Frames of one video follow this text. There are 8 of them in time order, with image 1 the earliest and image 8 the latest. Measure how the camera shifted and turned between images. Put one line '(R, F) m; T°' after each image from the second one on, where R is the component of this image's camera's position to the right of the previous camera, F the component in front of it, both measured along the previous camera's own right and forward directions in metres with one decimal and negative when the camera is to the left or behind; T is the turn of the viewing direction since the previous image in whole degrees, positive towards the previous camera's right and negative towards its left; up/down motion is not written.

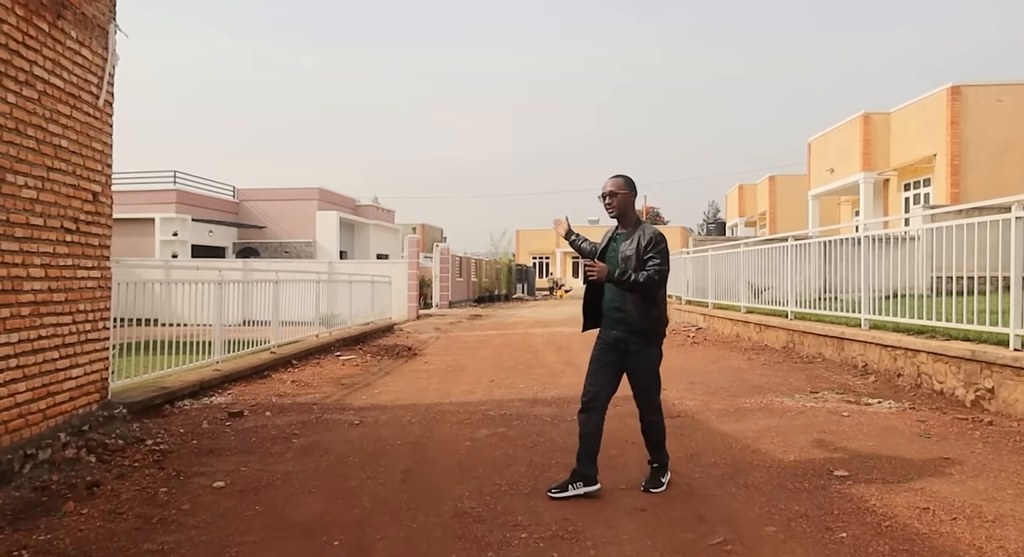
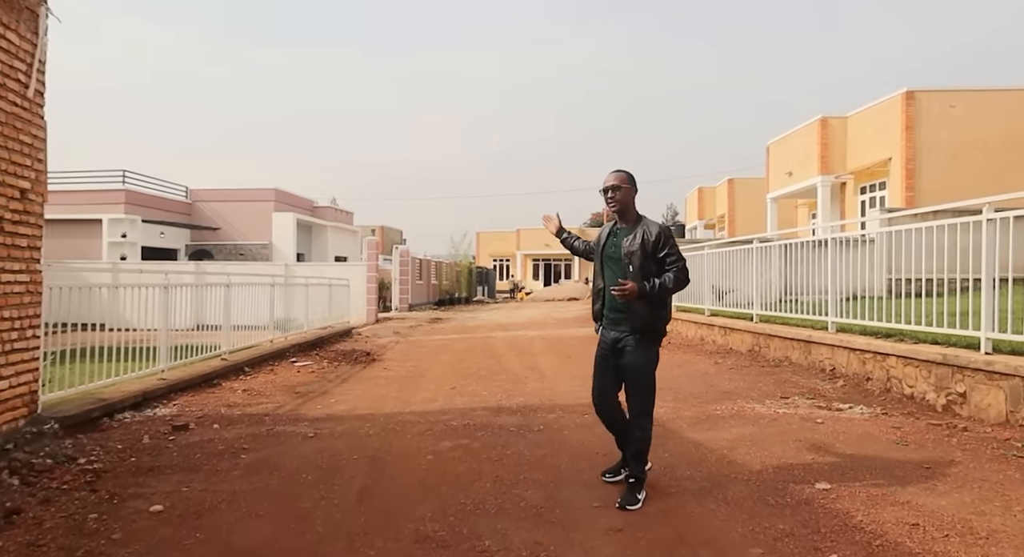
(0.0, +0.3) m; +3°
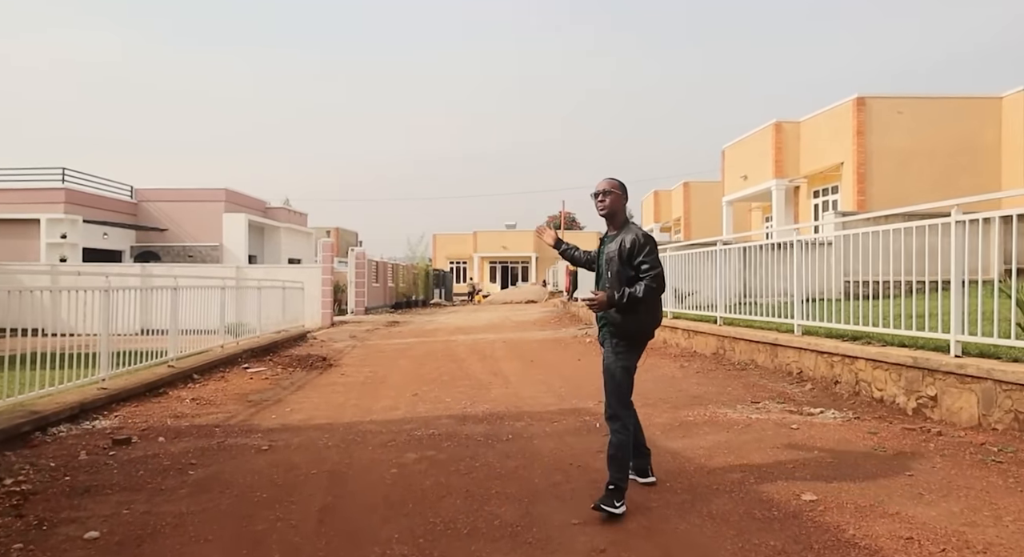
(-0.1, +0.2) m; +3°
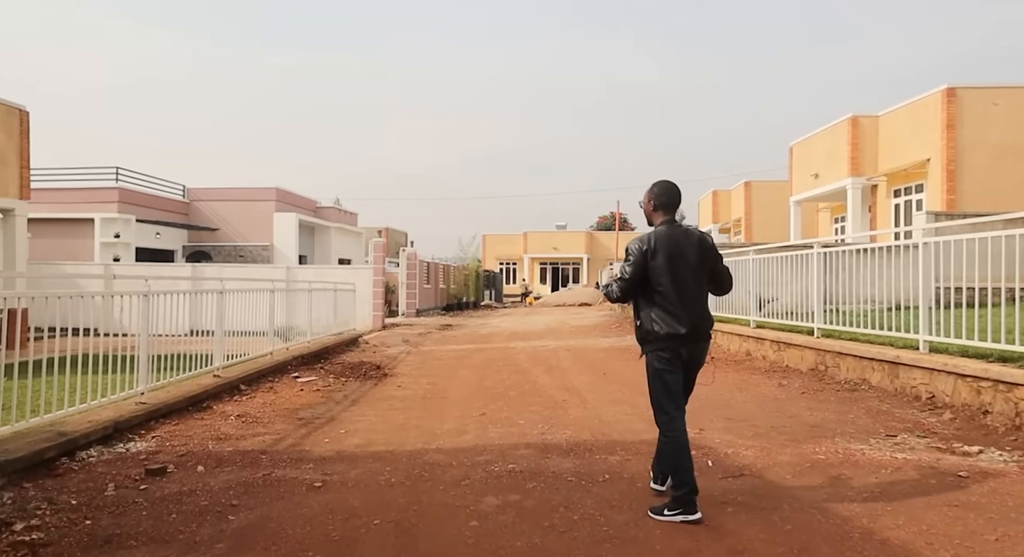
(-0.3, +0.9) m; -3°
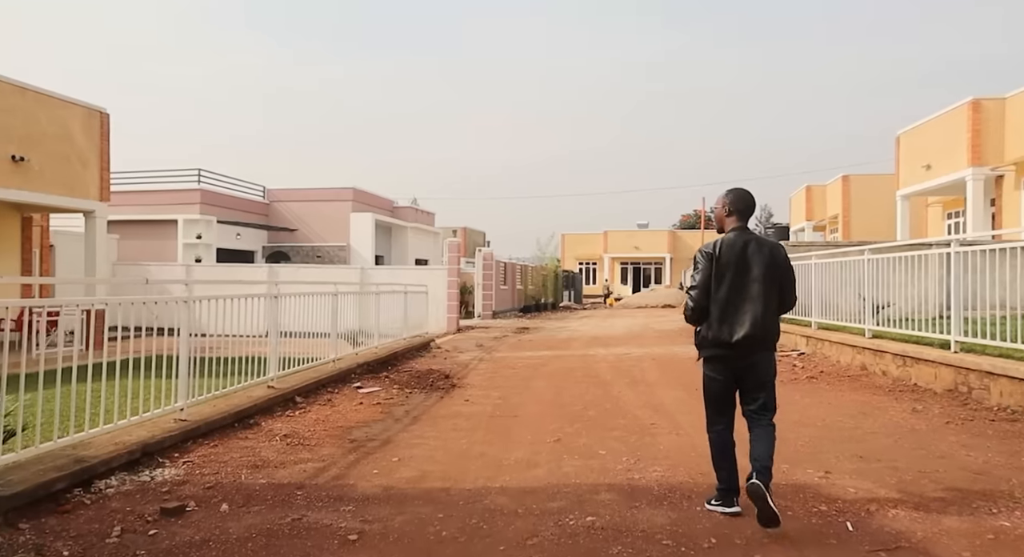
(0.0, +1.0) m; -6°
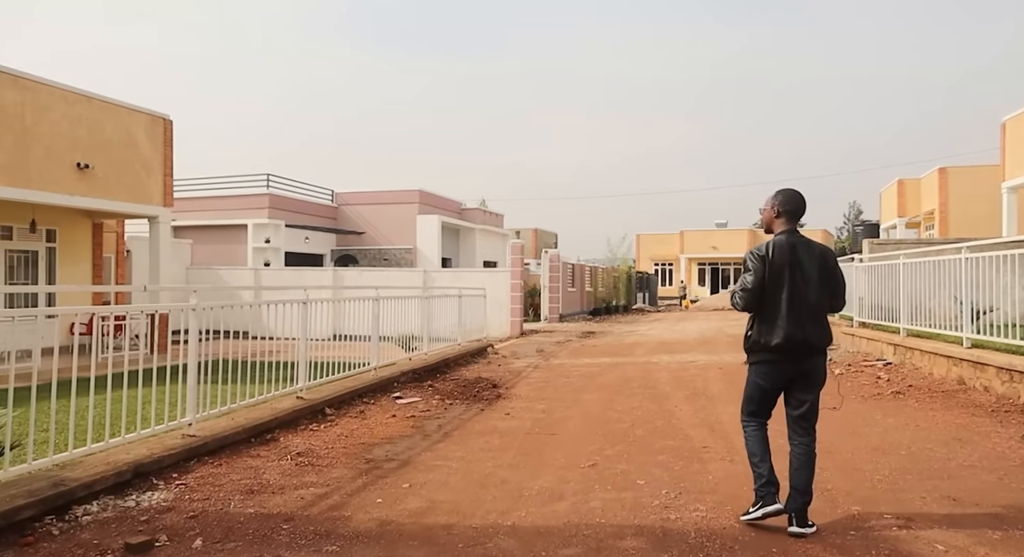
(+0.4, +0.7) m; -6°
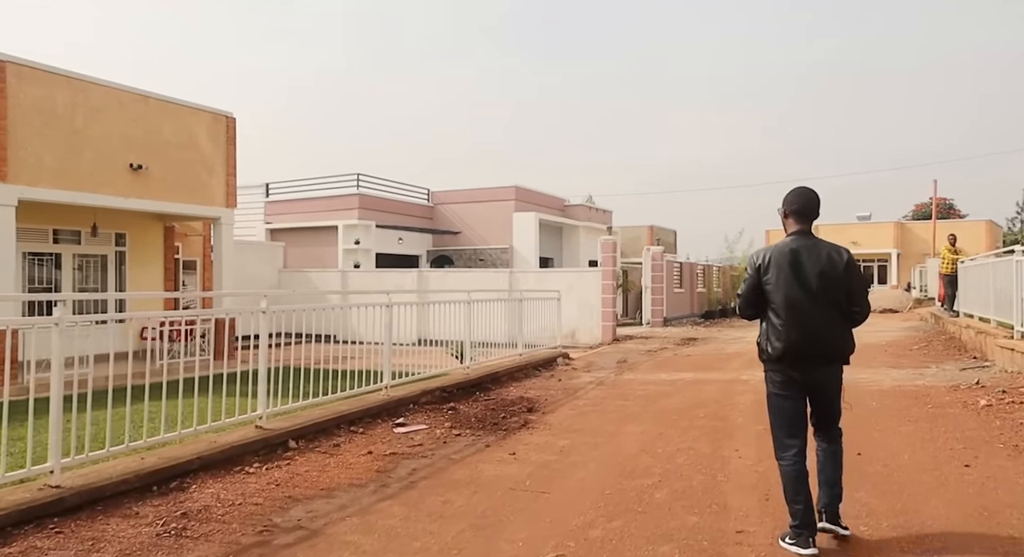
(+1.0, +1.9) m; -10°
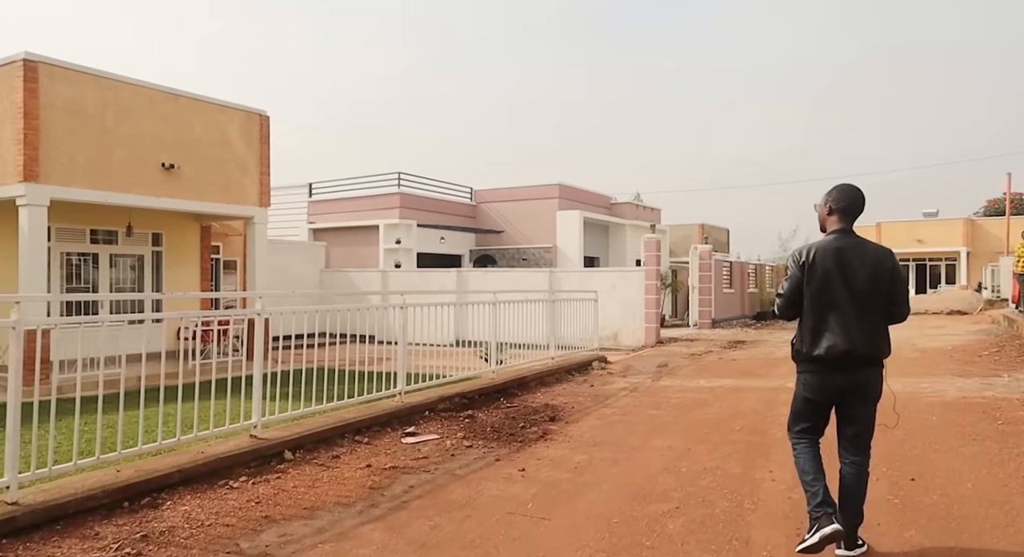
(+0.3, +0.5) m; -4°
